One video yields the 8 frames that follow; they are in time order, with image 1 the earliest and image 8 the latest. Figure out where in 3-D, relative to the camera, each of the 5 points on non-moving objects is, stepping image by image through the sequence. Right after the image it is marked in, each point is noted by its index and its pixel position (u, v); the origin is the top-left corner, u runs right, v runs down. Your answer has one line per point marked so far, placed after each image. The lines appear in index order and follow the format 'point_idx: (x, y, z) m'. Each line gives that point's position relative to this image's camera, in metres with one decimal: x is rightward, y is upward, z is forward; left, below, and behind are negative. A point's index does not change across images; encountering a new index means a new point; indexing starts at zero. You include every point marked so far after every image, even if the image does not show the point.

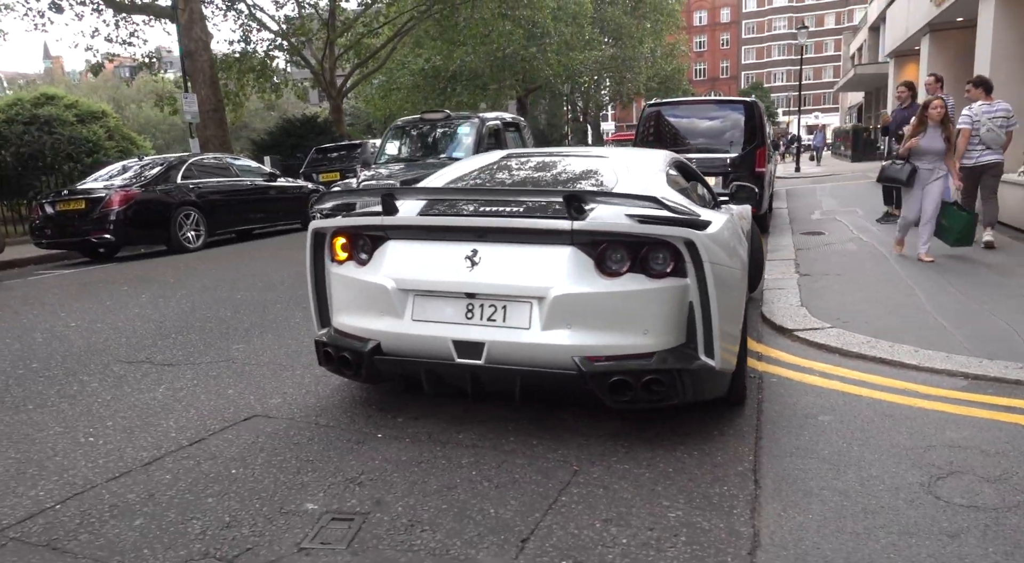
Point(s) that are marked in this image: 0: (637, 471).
0: (+0.5, -0.8, +2.9) m
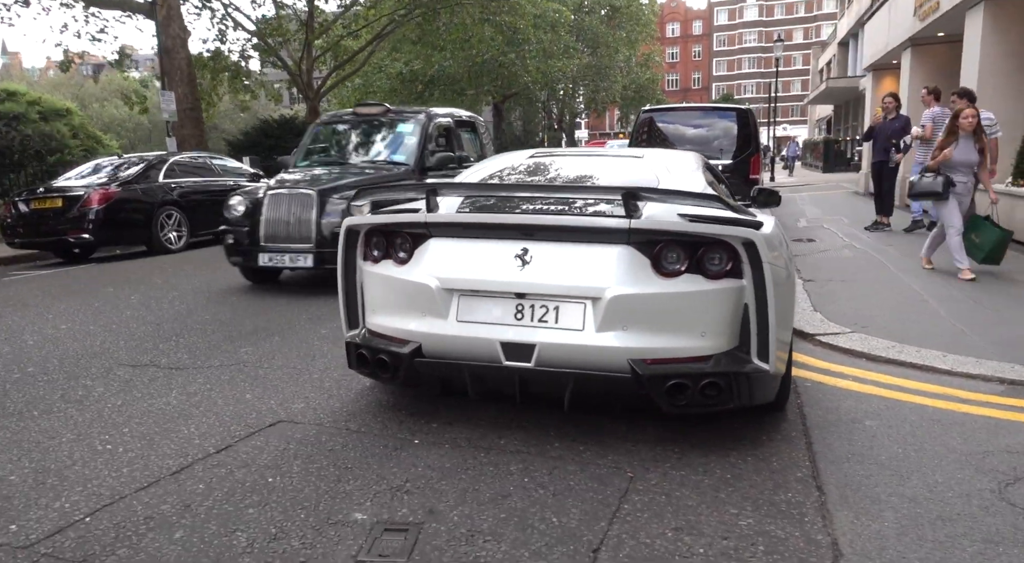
0: (+0.7, -0.8, +2.8) m
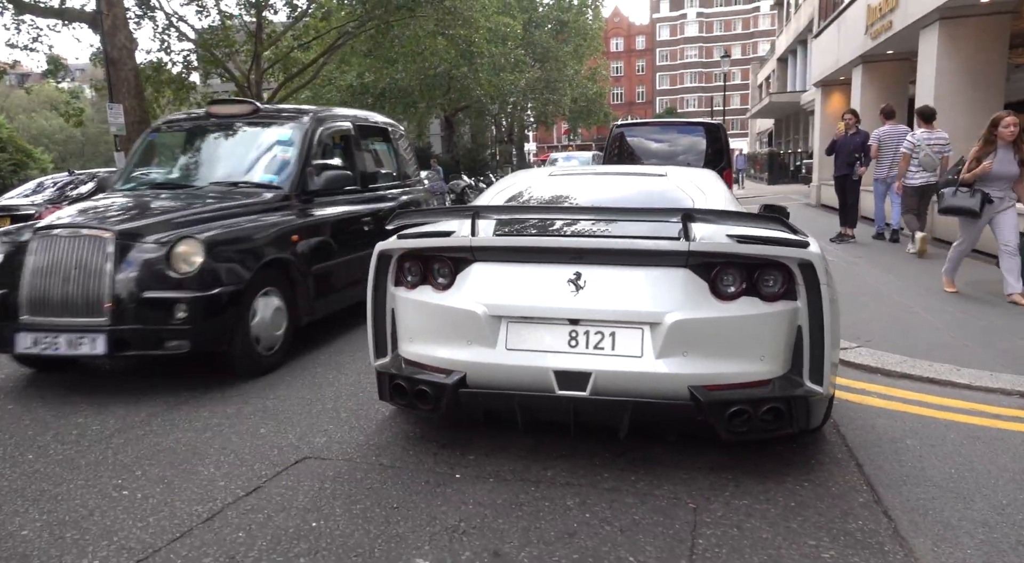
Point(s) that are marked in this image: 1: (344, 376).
0: (+1.0, -0.9, +2.8) m
1: (-1.2, -0.7, +4.8) m
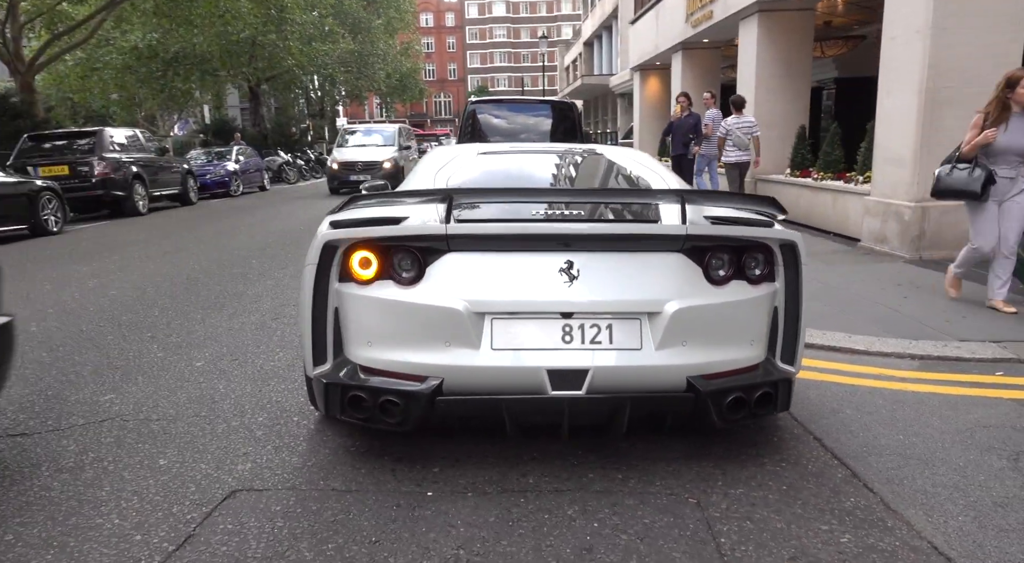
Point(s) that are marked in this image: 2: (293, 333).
0: (+1.0, -0.8, +2.7) m
1: (-1.6, -0.6, +4.2) m
2: (-1.7, -0.4, +5.4) m
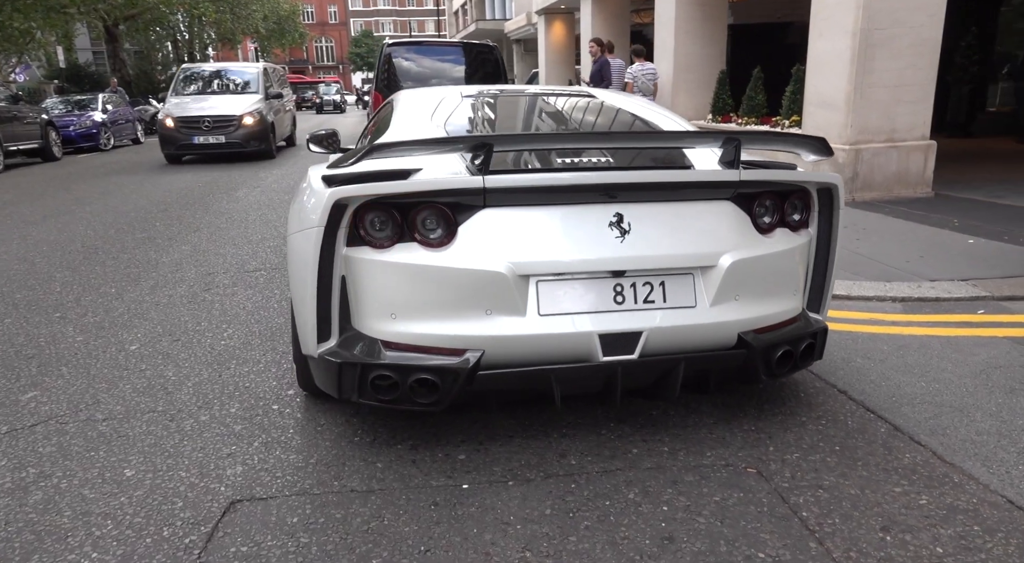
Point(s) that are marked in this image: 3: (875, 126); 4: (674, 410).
0: (+1.1, -0.7, +2.6) m
1: (-1.7, -0.5, +3.6) m
2: (-1.9, -0.2, +4.8) m
3: (+4.0, +1.7, +7.6) m
4: (+0.7, -0.6, +3.0) m
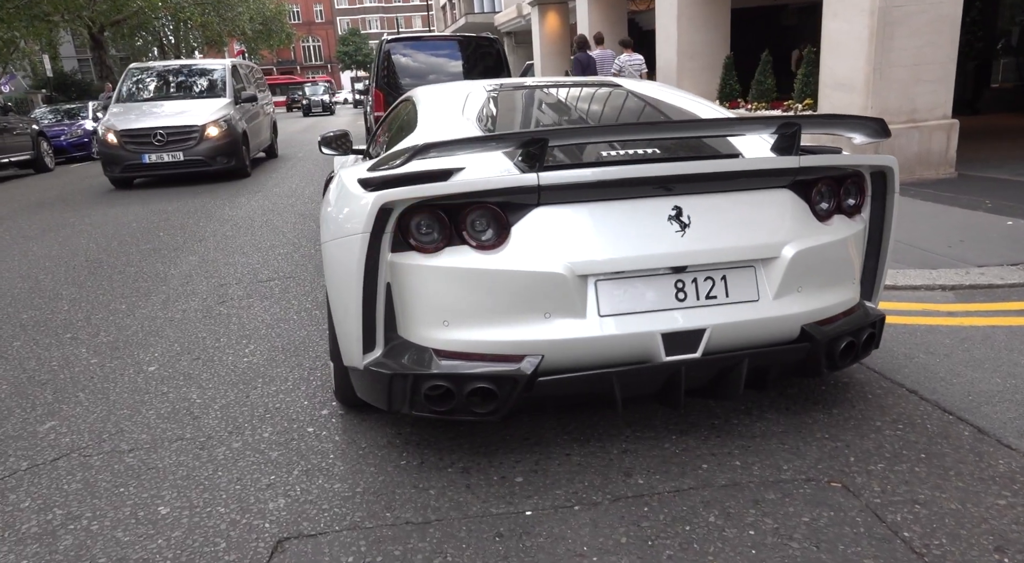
0: (+1.3, -0.6, +2.4) m
1: (-1.5, -0.6, +3.4) m
2: (-1.7, -0.3, +4.6) m
3: (+4.1, +1.9, +7.4) m
4: (+0.9, -0.6, +2.8) m
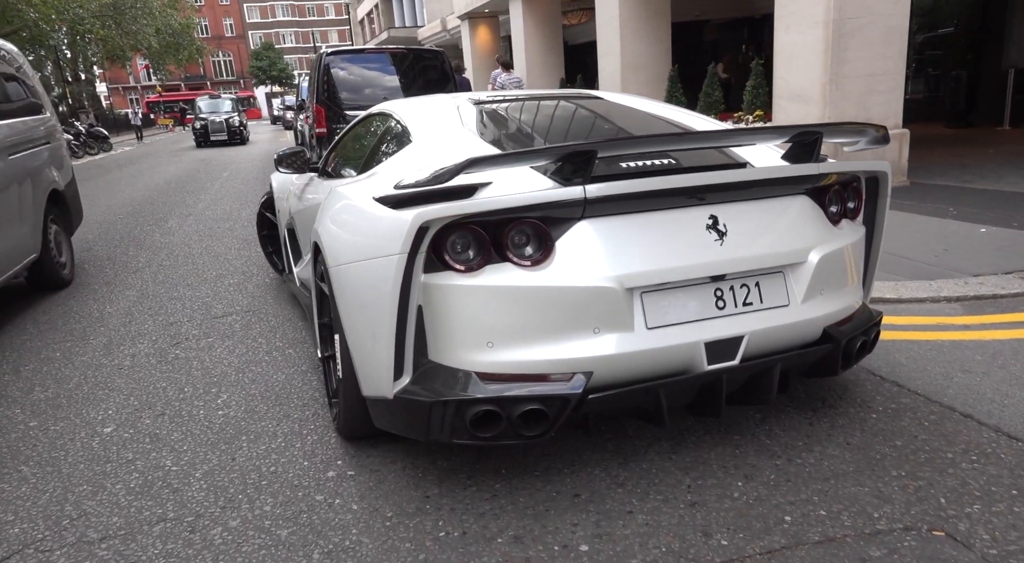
0: (+1.6, -0.7, +2.2) m
1: (-1.3, -0.8, +3.0) m
2: (-1.7, -0.5, +4.1) m
3: (+3.7, +1.8, +7.5) m
4: (+1.1, -0.7, +2.6) m
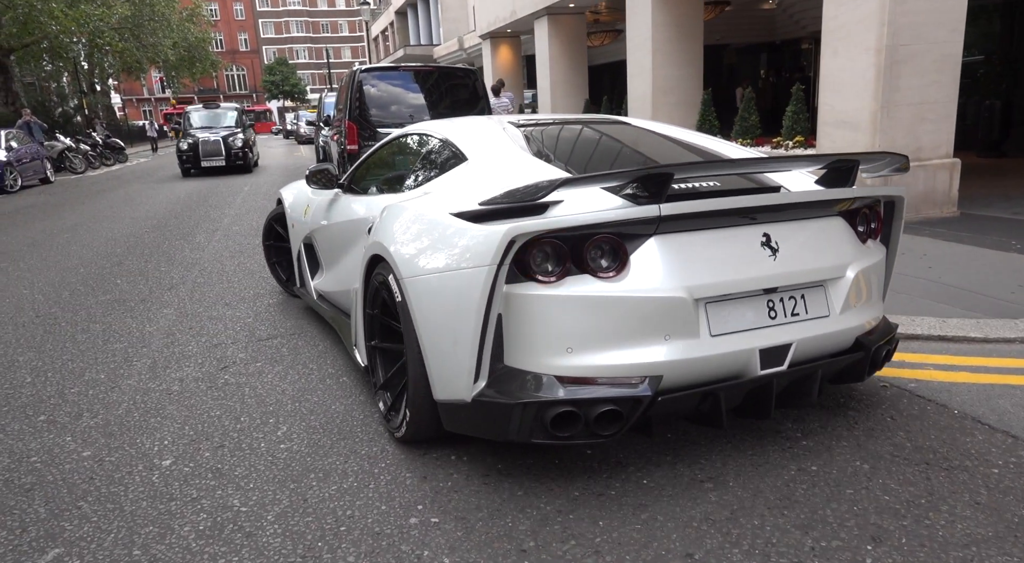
0: (+1.9, -0.9, +2.0) m
1: (-1.0, -0.9, +2.8) m
2: (-1.4, -0.6, +3.9) m
3: (+4.1, +1.4, +7.4) m
4: (+1.4, -0.8, +2.4) m
